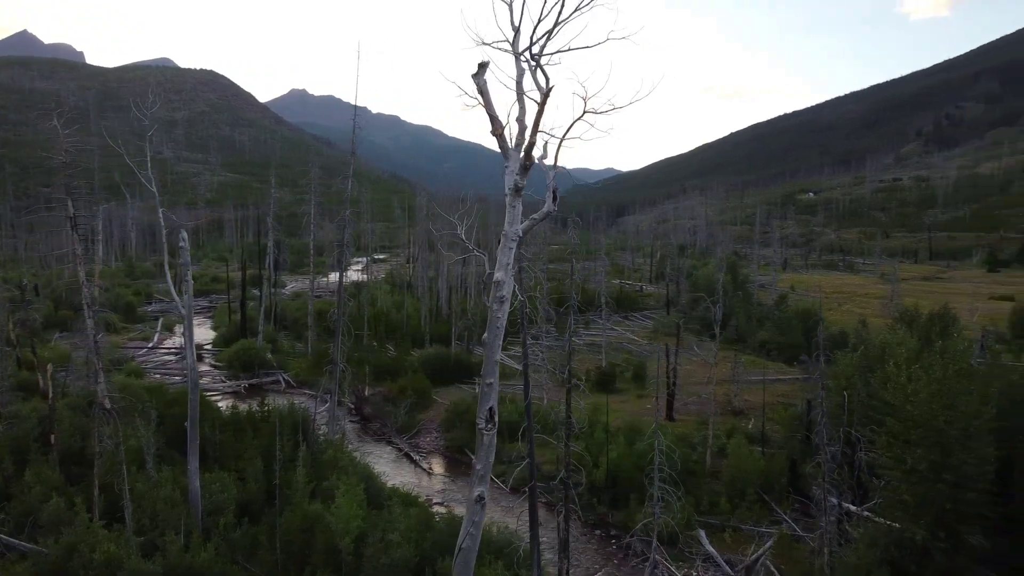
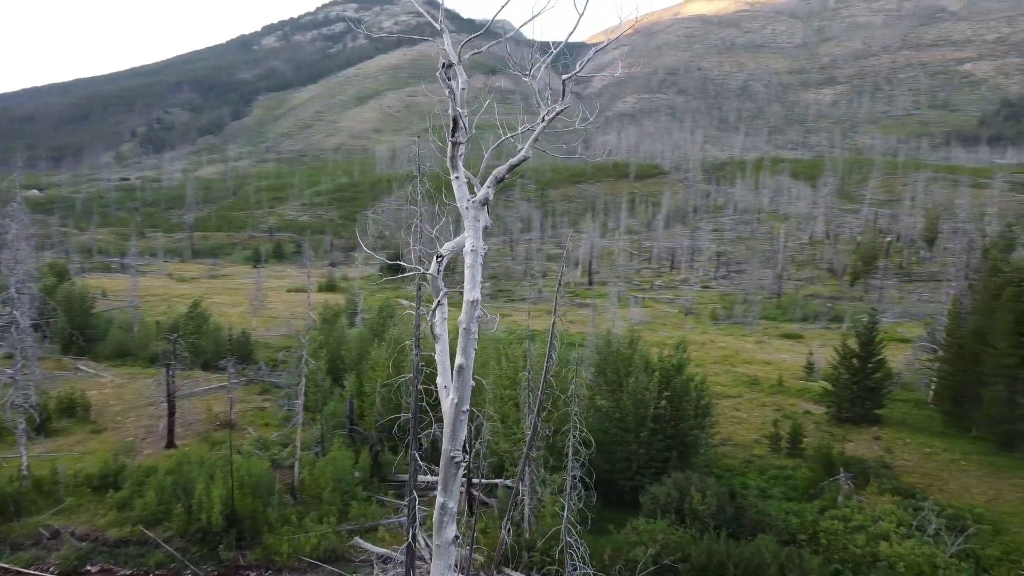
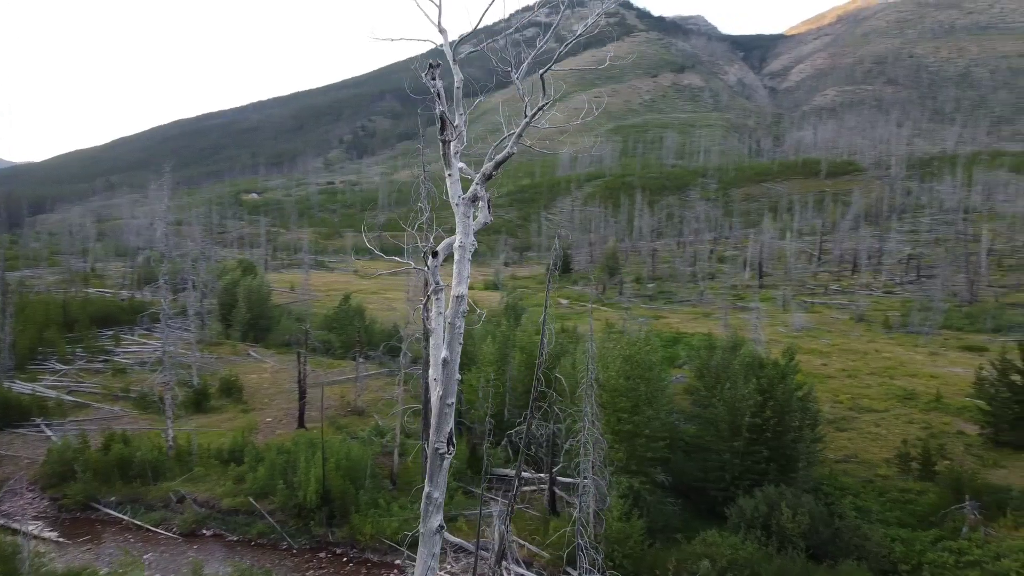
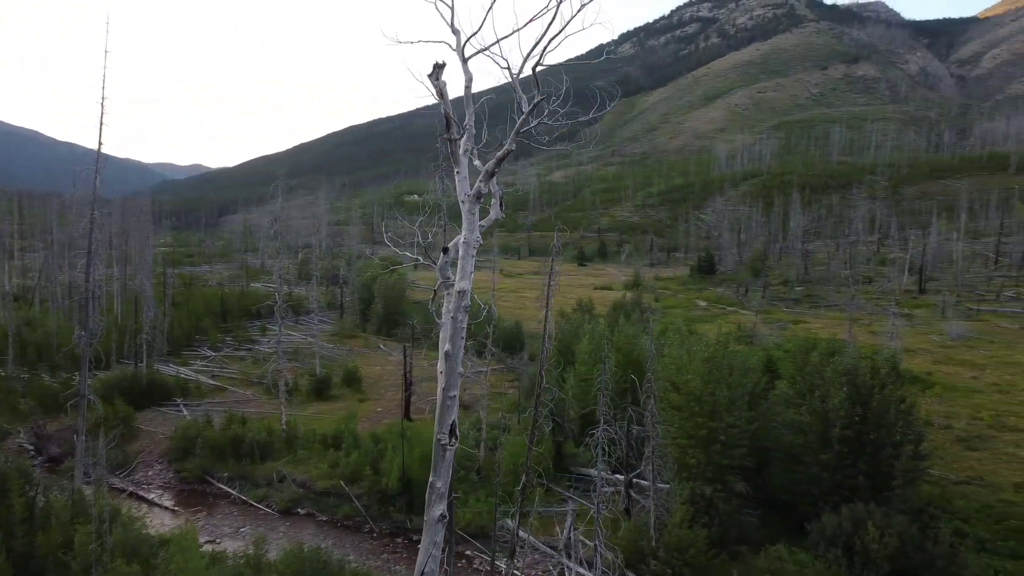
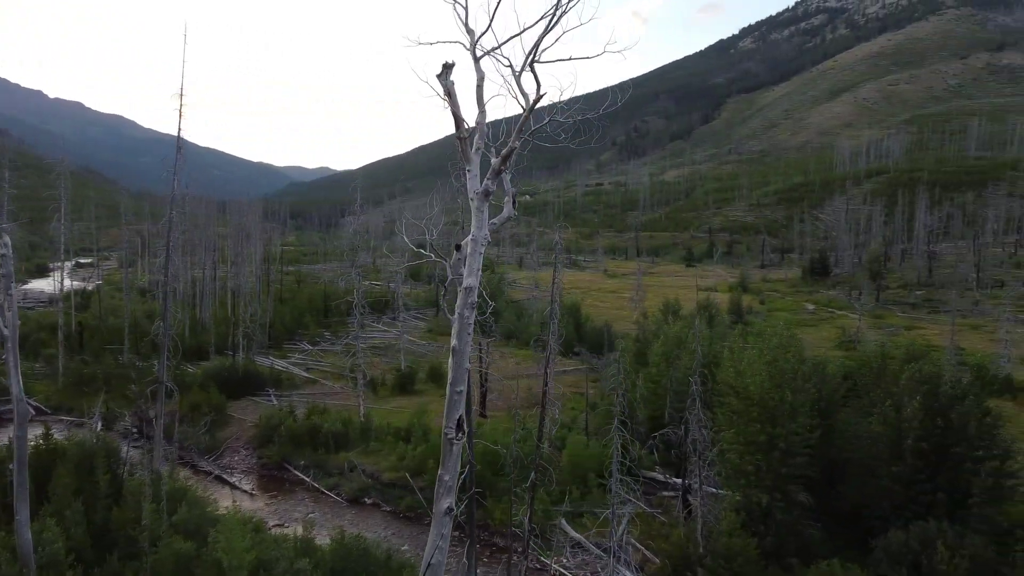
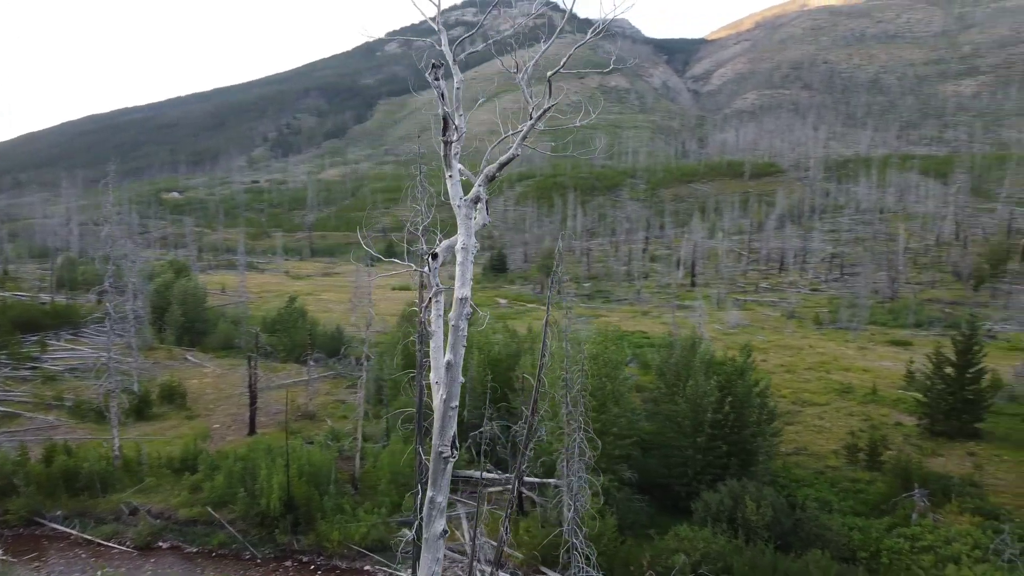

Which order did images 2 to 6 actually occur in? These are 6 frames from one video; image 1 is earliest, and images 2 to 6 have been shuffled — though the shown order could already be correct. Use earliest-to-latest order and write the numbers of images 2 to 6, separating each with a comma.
5, 4, 3, 6, 2
